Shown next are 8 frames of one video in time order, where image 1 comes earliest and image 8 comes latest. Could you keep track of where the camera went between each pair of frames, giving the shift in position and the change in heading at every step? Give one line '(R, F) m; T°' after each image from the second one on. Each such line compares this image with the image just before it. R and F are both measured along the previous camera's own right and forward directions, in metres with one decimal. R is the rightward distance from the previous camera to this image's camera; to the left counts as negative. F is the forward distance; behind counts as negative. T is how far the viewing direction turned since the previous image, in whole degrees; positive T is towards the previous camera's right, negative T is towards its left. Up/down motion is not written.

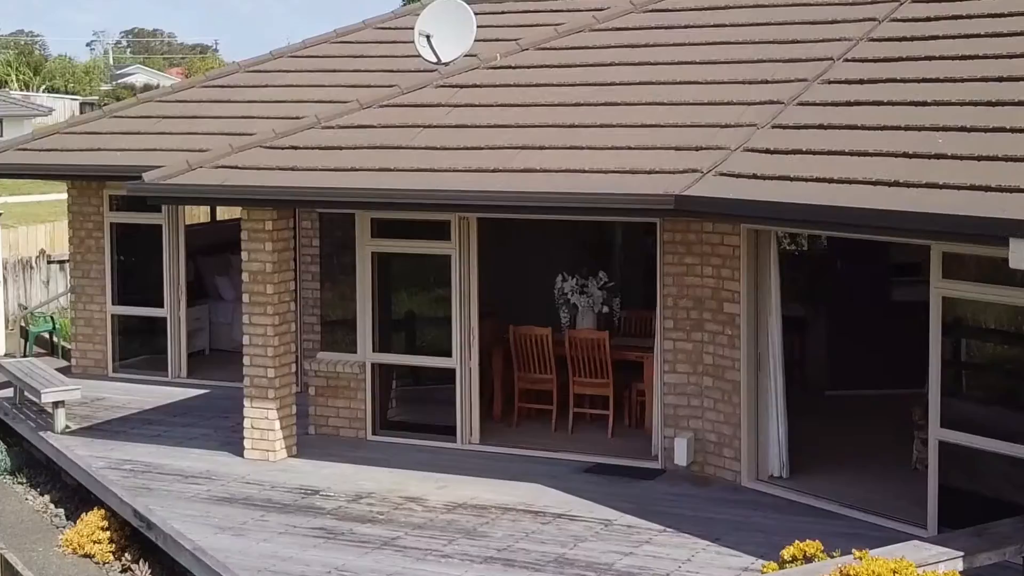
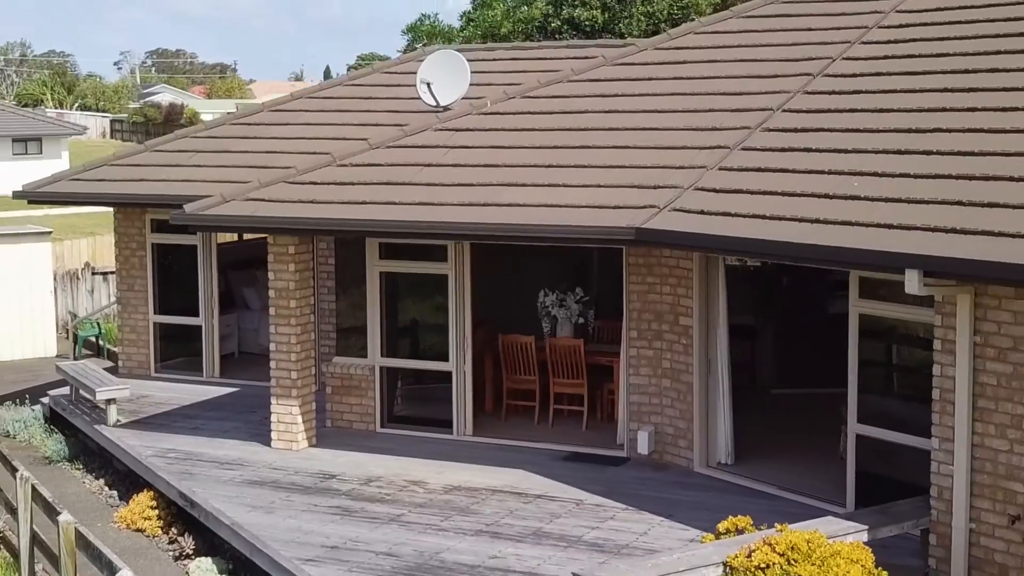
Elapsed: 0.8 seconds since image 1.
(+0.3, -1.5) m; -1°
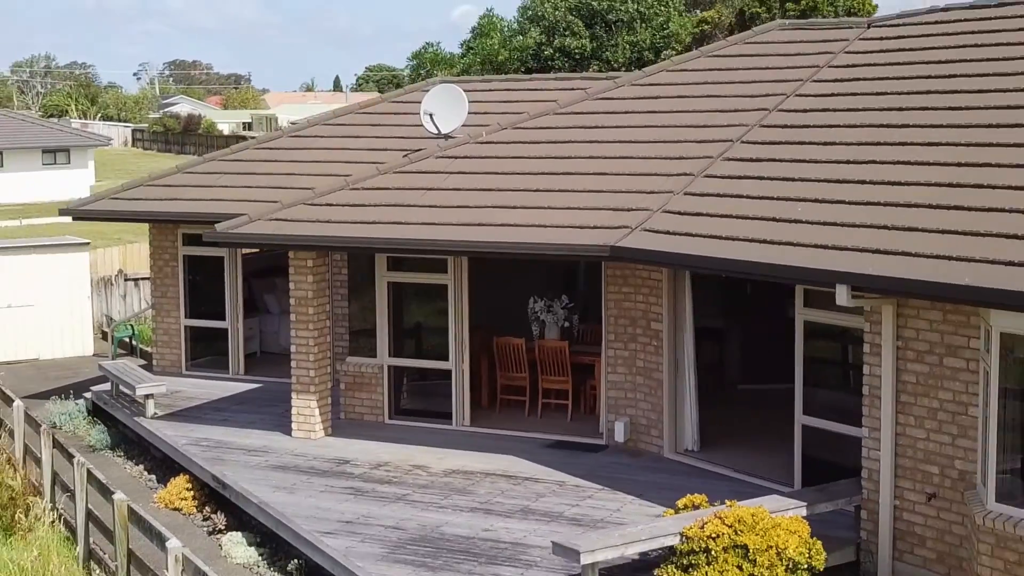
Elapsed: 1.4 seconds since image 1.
(+0.2, -1.4) m; 0°
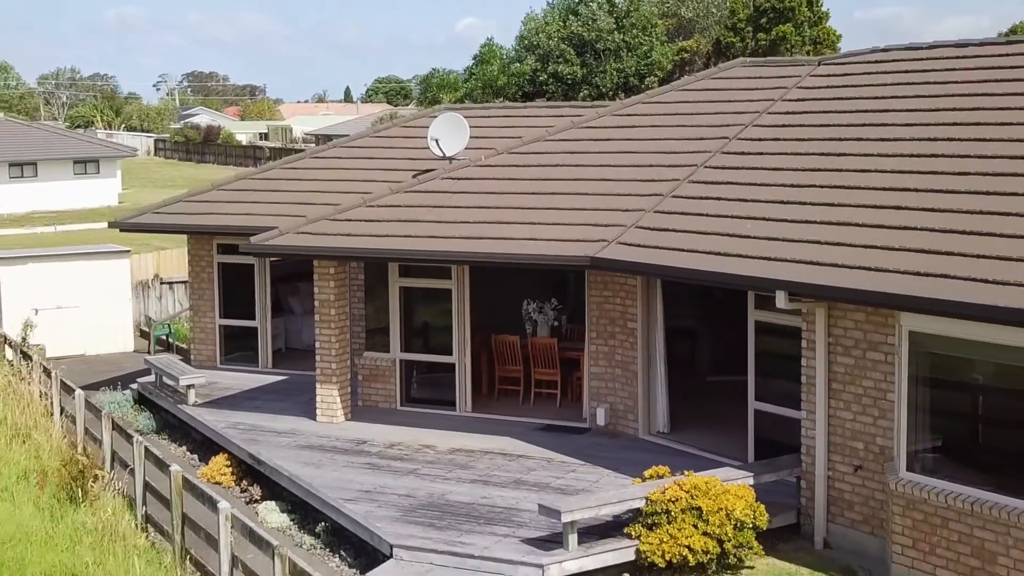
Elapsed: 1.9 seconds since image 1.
(+0.2, -1.8) m; 0°
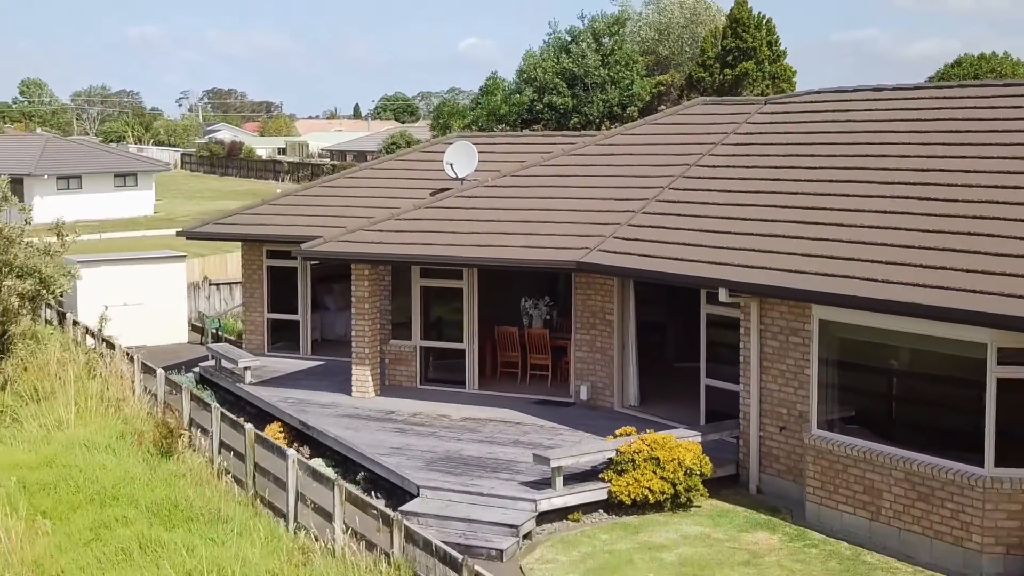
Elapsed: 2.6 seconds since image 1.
(0.0, -3.1) m; 0°
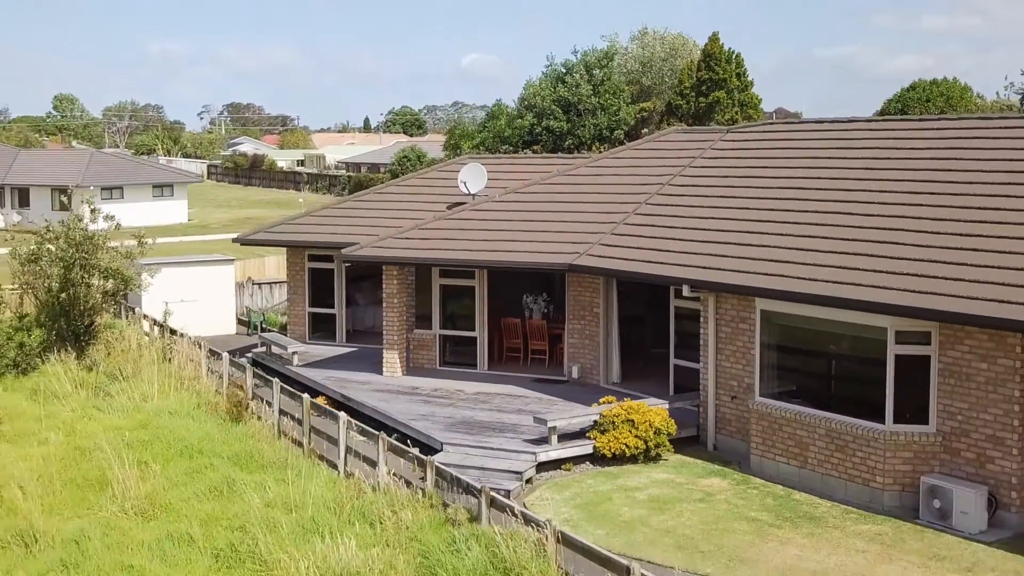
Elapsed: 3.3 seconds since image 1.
(-0.1, -3.5) m; 0°
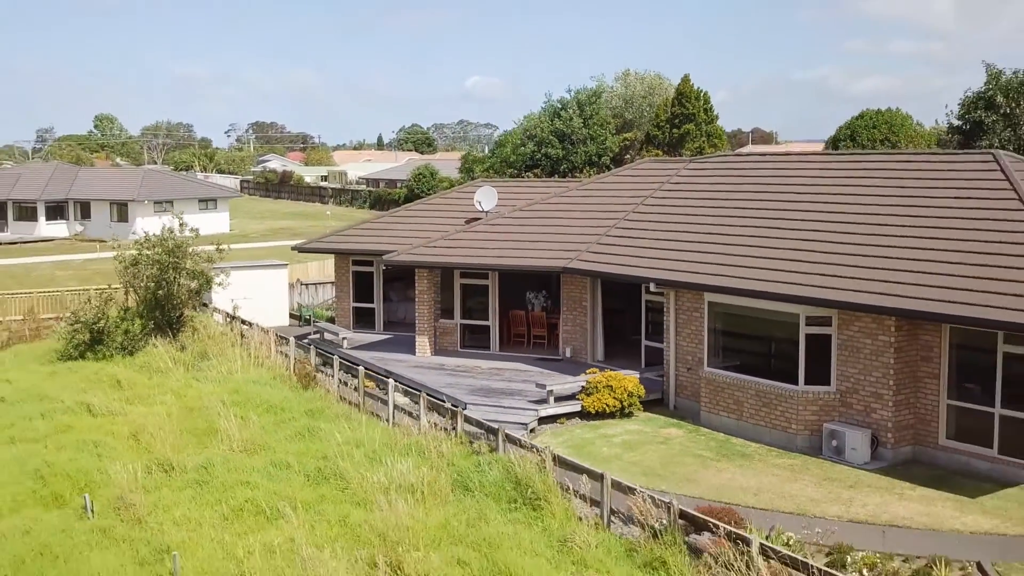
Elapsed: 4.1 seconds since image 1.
(-0.3, -5.4) m; 0°
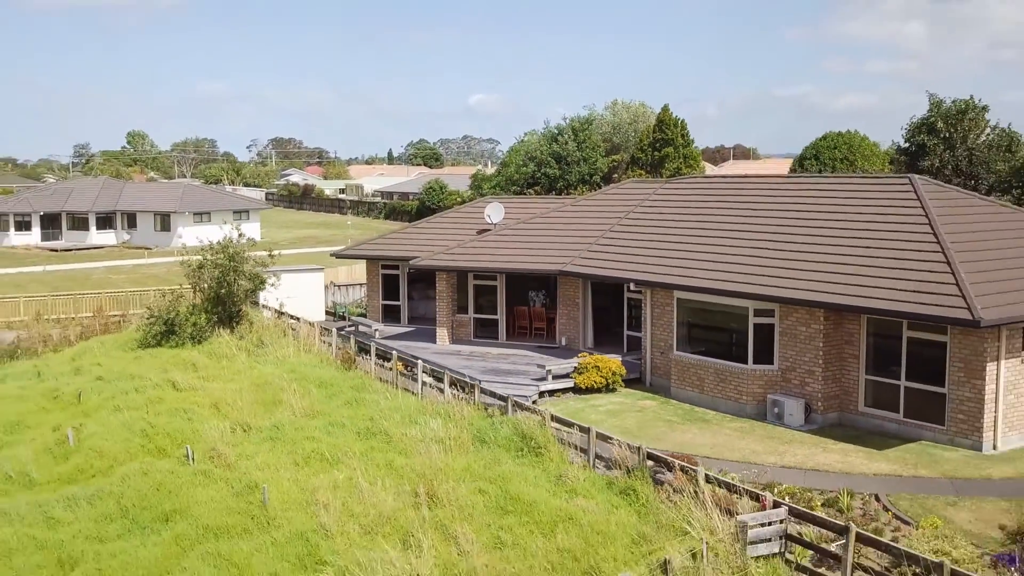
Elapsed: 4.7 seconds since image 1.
(-0.3, -5.3) m; 0°
